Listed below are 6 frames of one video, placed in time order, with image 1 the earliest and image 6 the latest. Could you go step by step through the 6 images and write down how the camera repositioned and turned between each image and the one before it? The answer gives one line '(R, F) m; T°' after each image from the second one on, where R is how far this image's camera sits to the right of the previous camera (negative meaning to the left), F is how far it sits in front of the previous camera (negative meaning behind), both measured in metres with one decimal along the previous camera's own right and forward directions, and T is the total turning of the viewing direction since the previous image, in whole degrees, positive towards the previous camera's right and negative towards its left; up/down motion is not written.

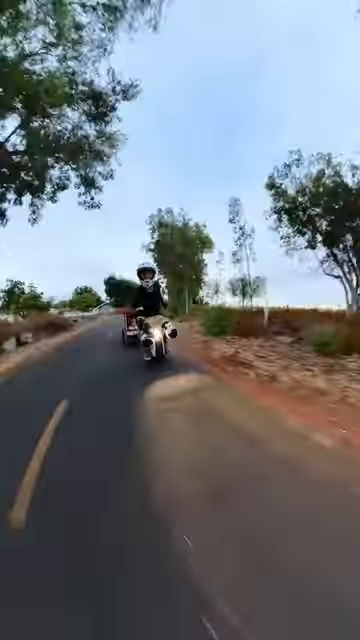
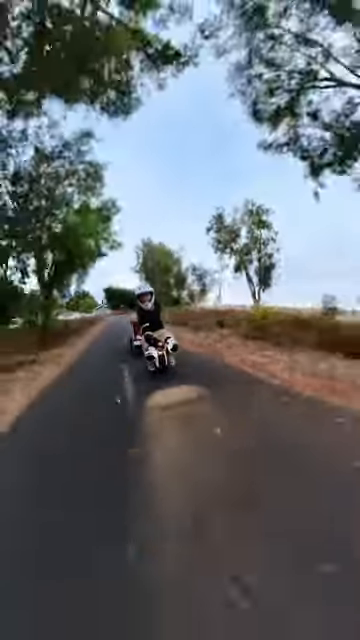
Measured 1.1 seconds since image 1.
(+0.2, -1.0) m; 0°
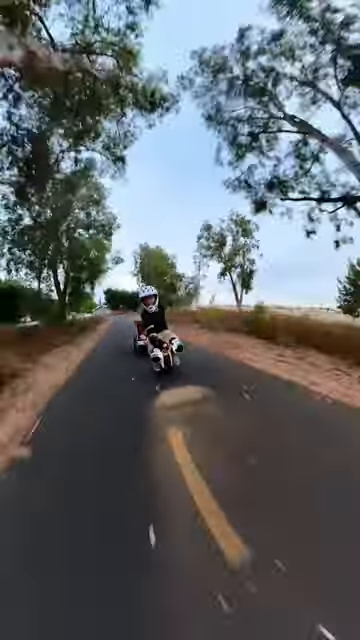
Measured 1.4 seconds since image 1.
(-0.3, +0.9) m; 0°
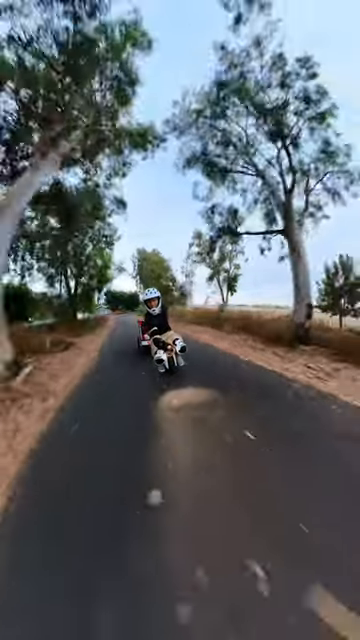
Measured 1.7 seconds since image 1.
(-0.4, +0.6) m; -1°
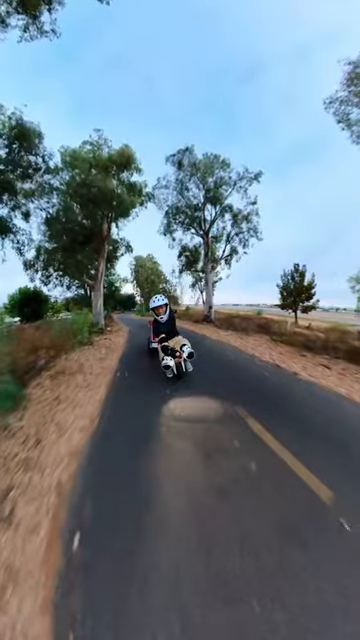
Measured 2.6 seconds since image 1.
(+0.2, -0.2) m; 0°
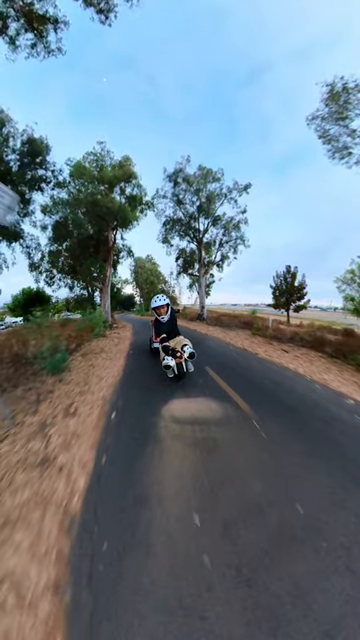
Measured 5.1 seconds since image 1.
(0.0, 0.0) m; 0°
